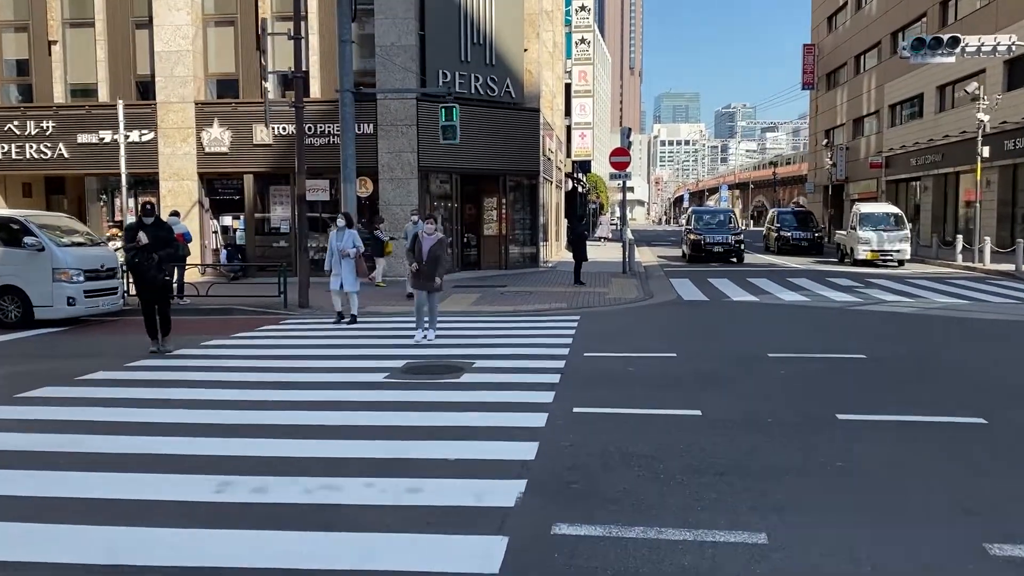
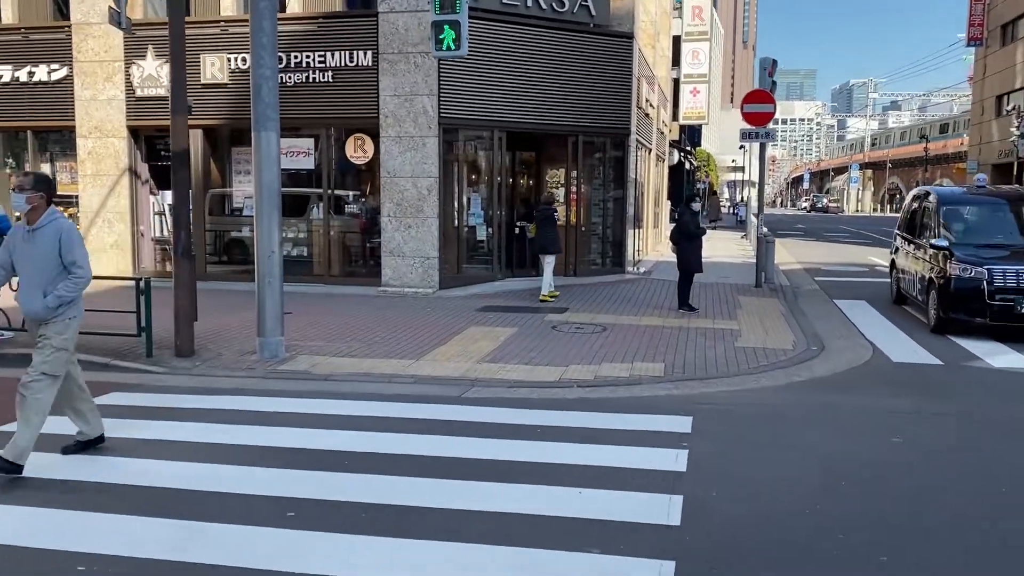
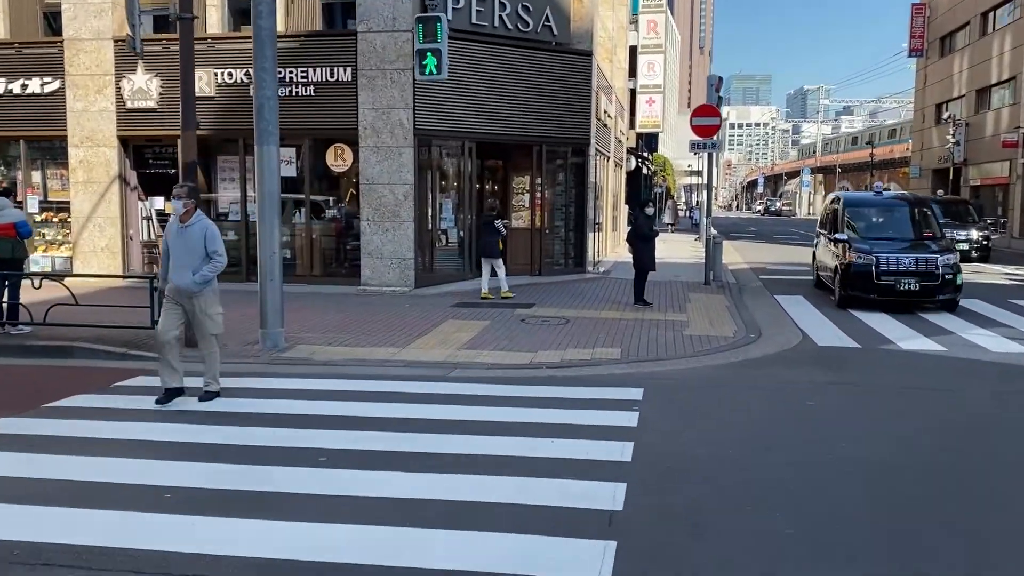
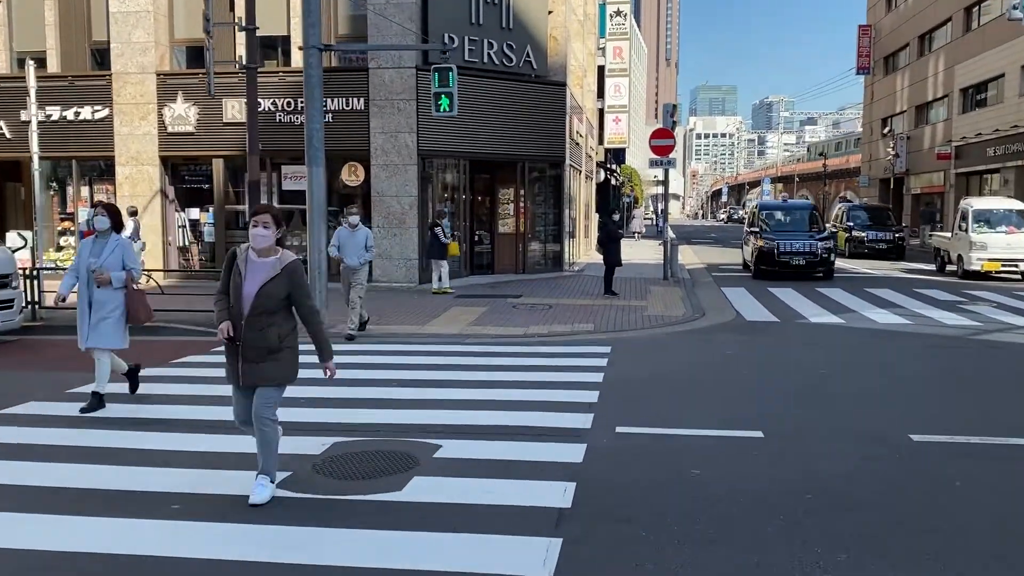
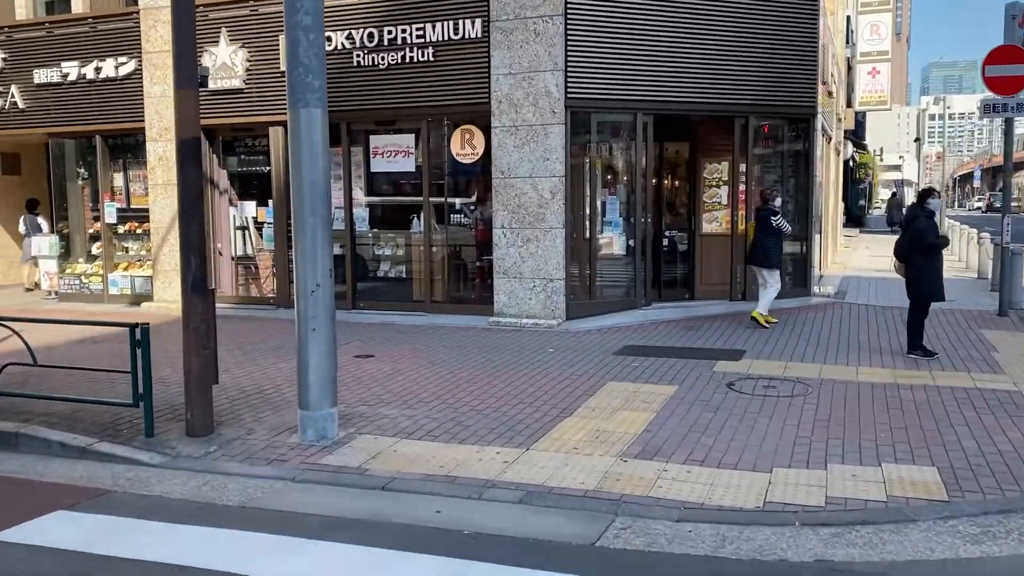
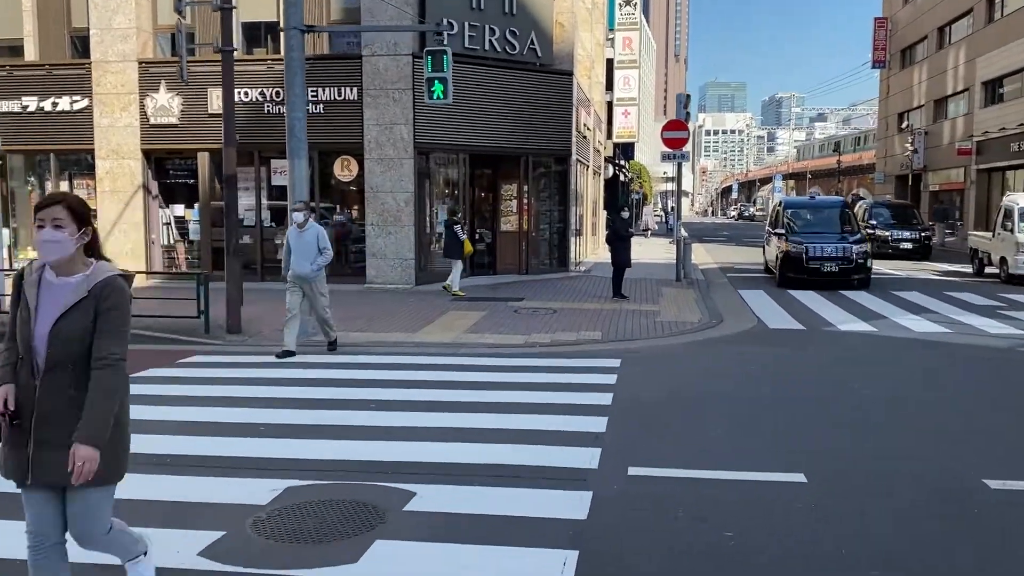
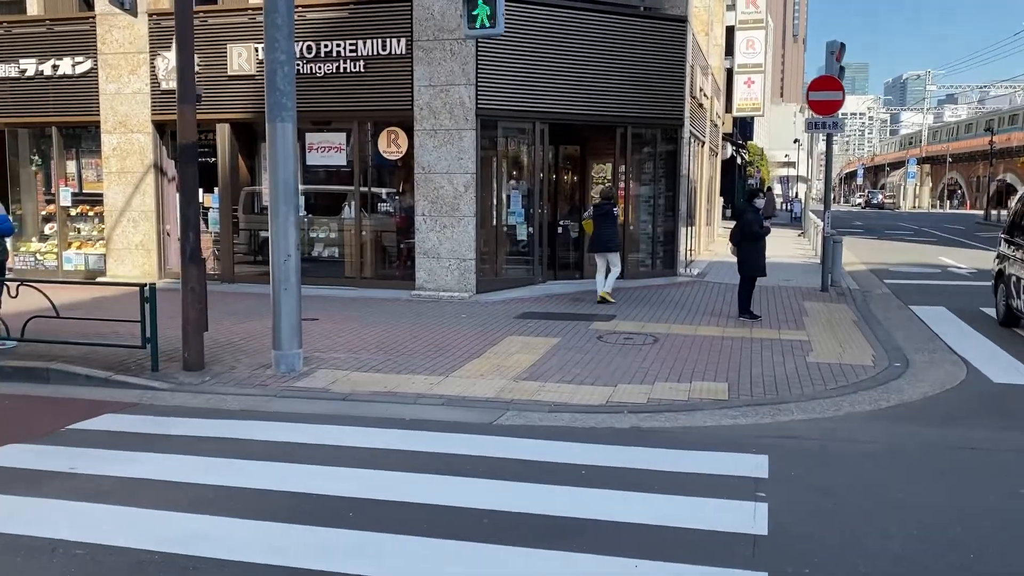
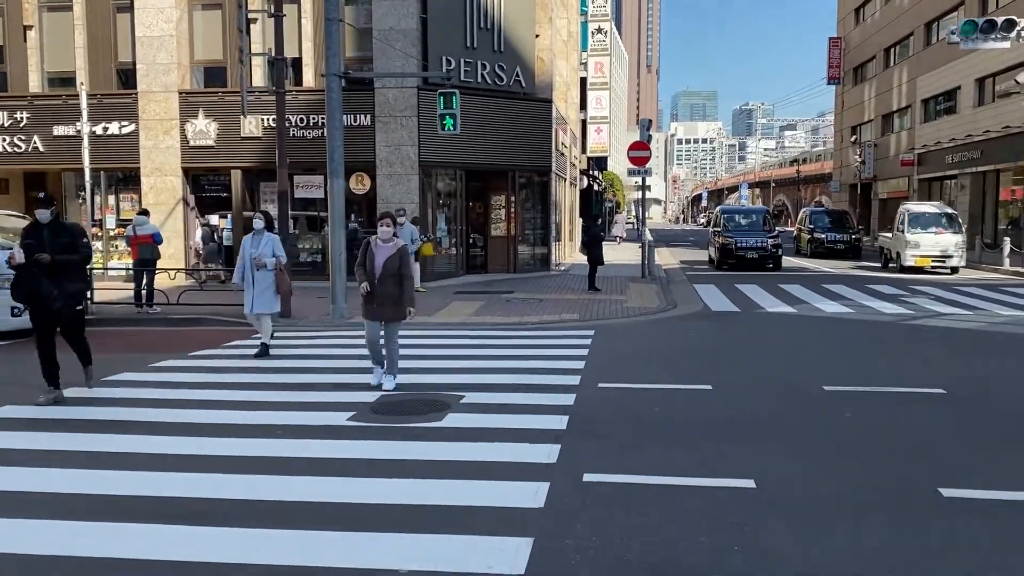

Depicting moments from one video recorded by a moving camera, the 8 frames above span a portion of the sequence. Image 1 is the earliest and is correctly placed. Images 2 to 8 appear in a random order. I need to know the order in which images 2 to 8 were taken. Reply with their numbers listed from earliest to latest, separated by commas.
8, 4, 6, 3, 2, 7, 5
